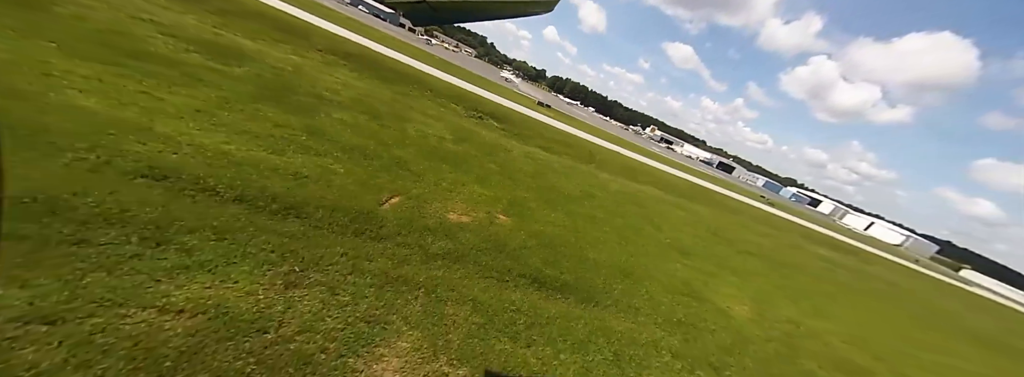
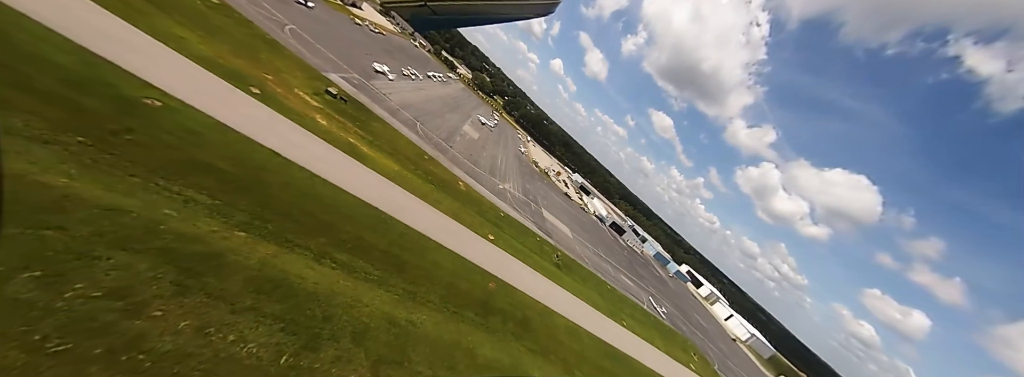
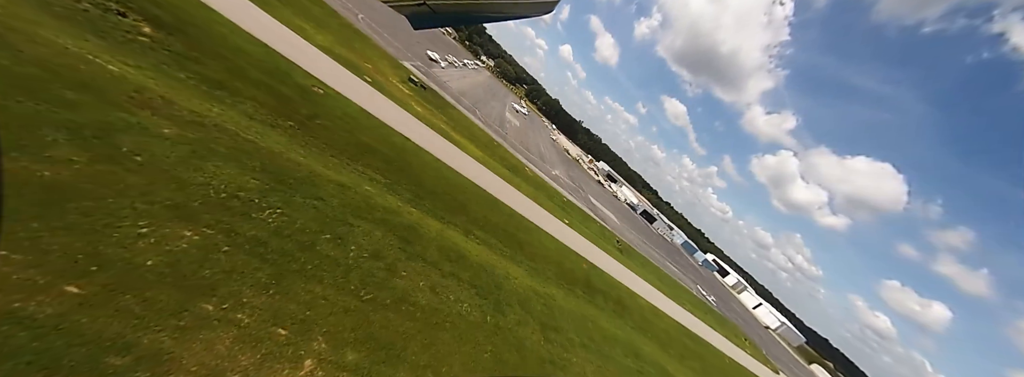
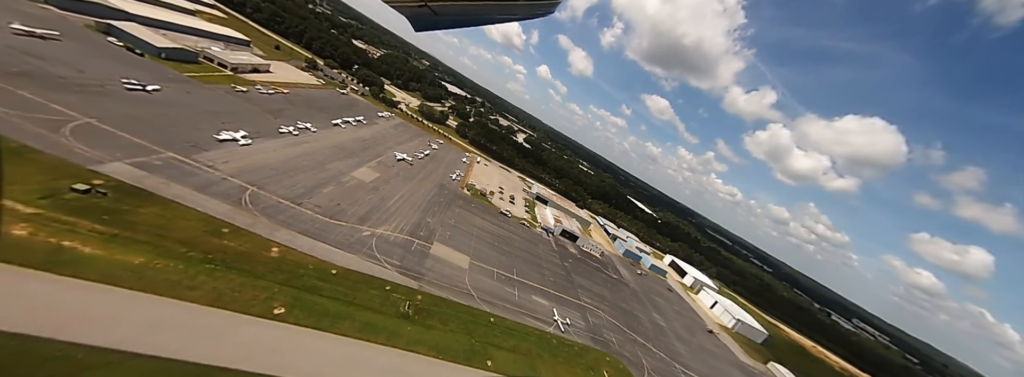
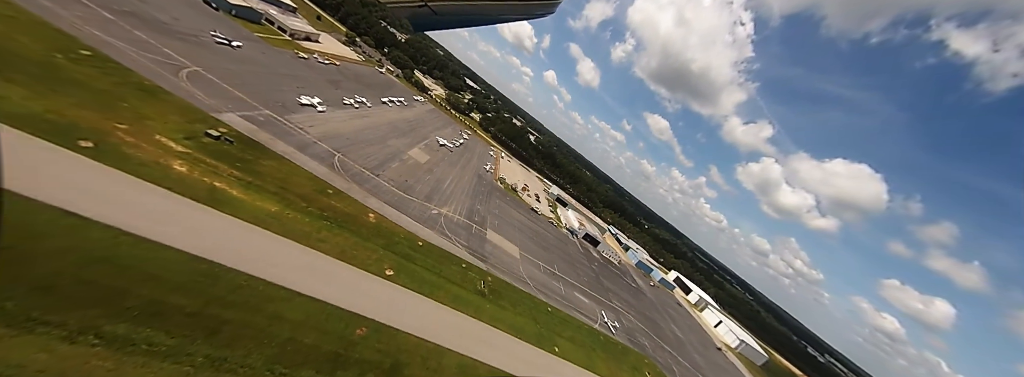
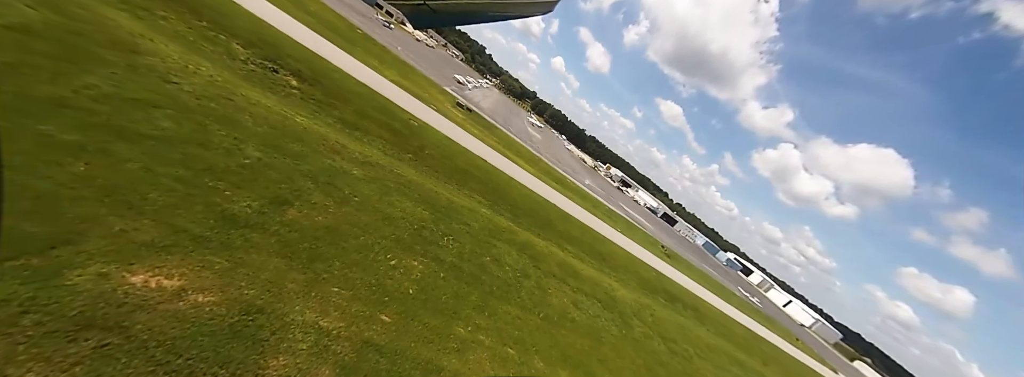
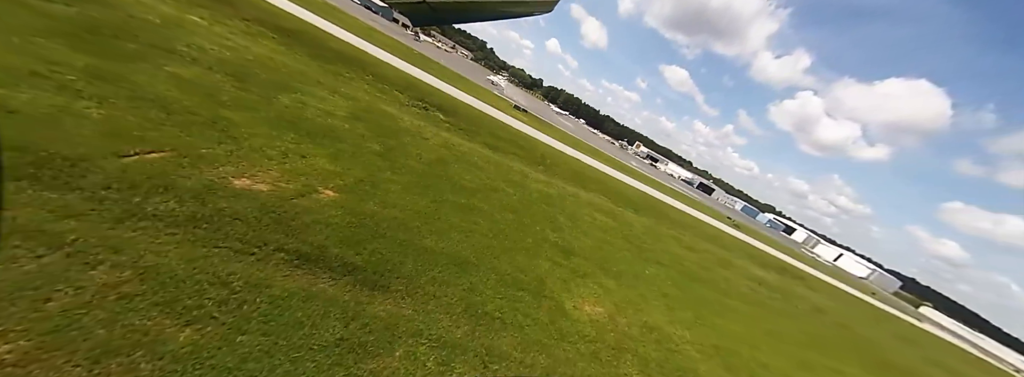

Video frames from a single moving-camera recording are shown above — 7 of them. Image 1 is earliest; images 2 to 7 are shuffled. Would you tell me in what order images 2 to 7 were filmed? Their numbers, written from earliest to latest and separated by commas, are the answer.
7, 6, 3, 2, 5, 4
